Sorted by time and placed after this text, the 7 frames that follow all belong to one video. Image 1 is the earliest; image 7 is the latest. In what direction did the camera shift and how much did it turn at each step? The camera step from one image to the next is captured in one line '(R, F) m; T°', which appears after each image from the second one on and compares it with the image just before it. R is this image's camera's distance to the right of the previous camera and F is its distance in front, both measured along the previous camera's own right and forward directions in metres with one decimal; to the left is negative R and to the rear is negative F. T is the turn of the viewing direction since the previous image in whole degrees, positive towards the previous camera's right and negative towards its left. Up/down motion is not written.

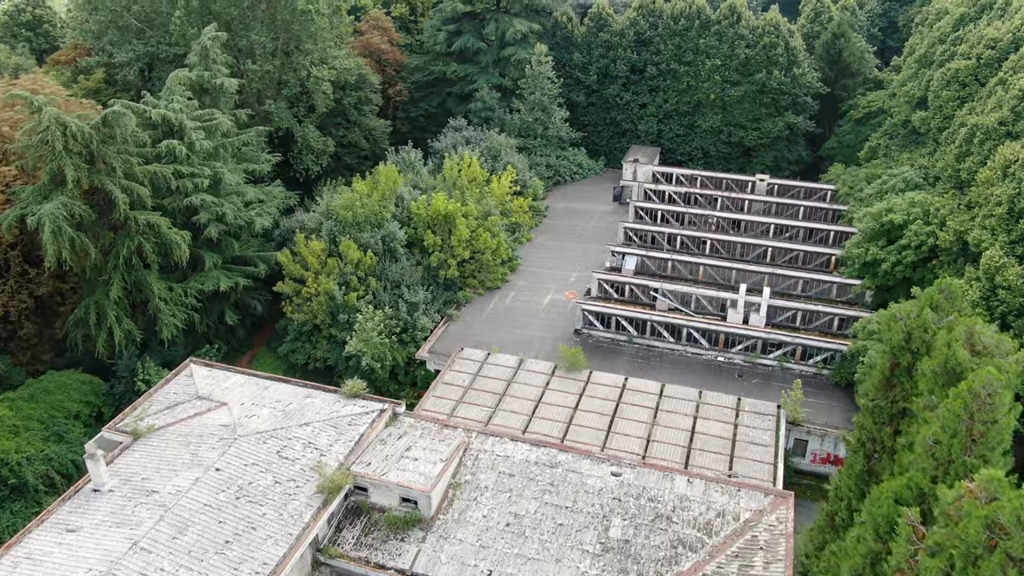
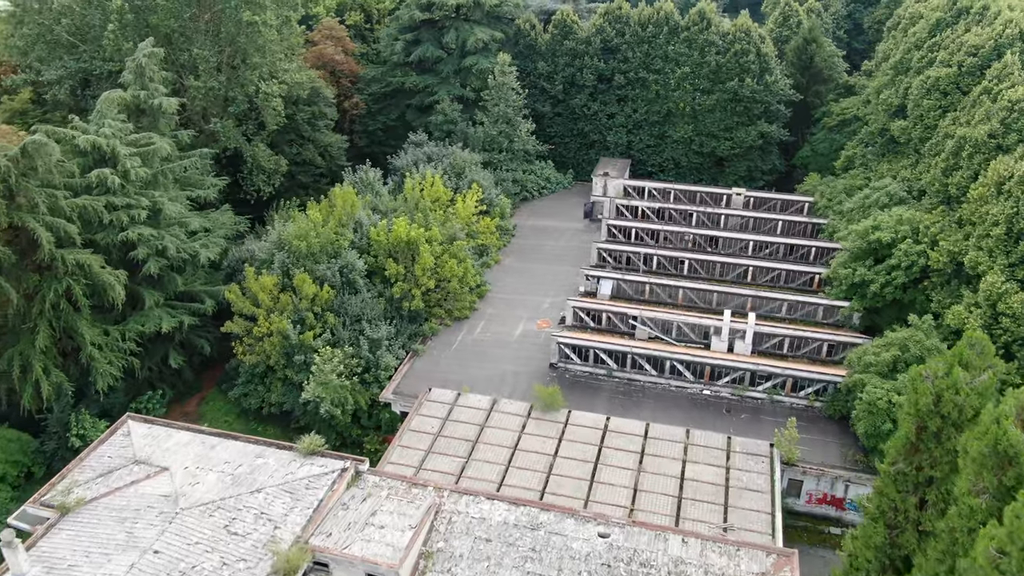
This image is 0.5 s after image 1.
(-0.2, +2.4) m; +3°
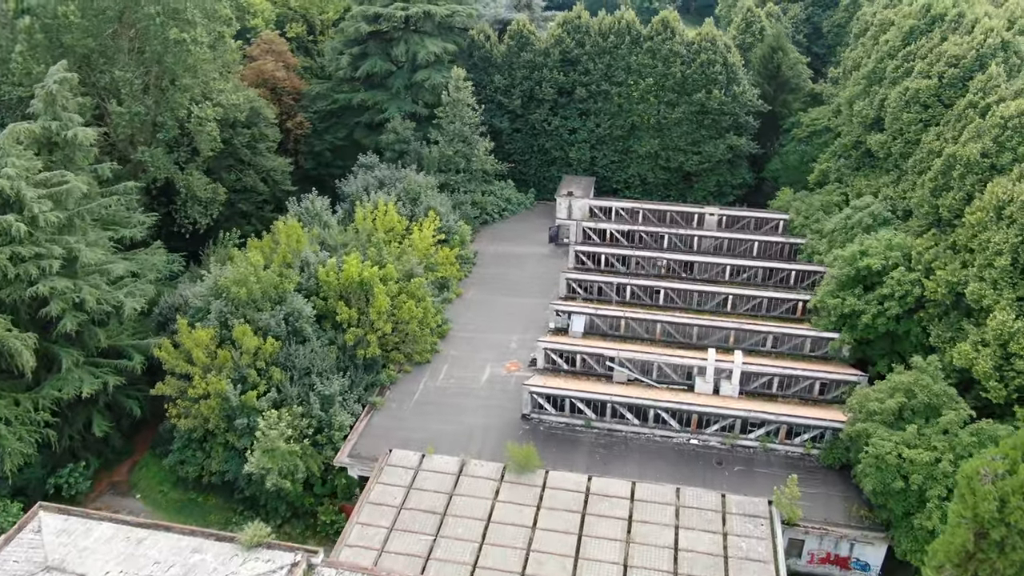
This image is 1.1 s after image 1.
(-0.3, +3.0) m; +3°
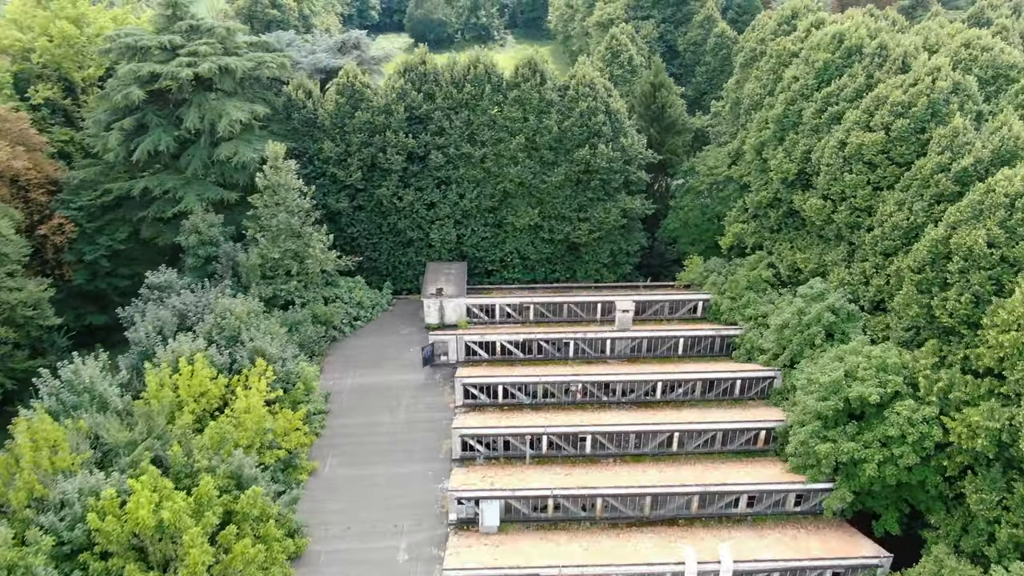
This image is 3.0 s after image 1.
(-0.6, +9.8) m; +11°
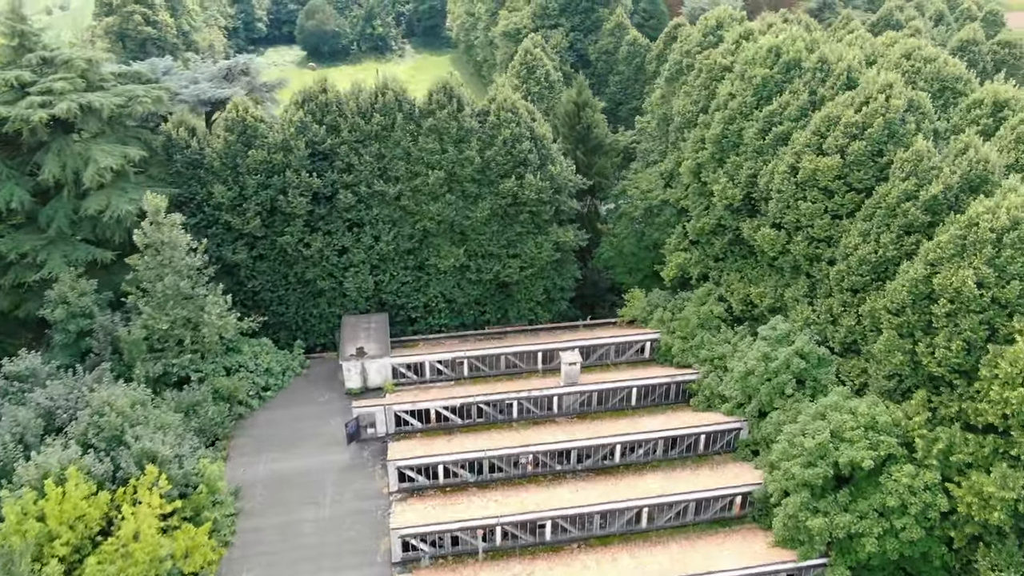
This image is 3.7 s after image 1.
(-0.7, +3.7) m; +7°
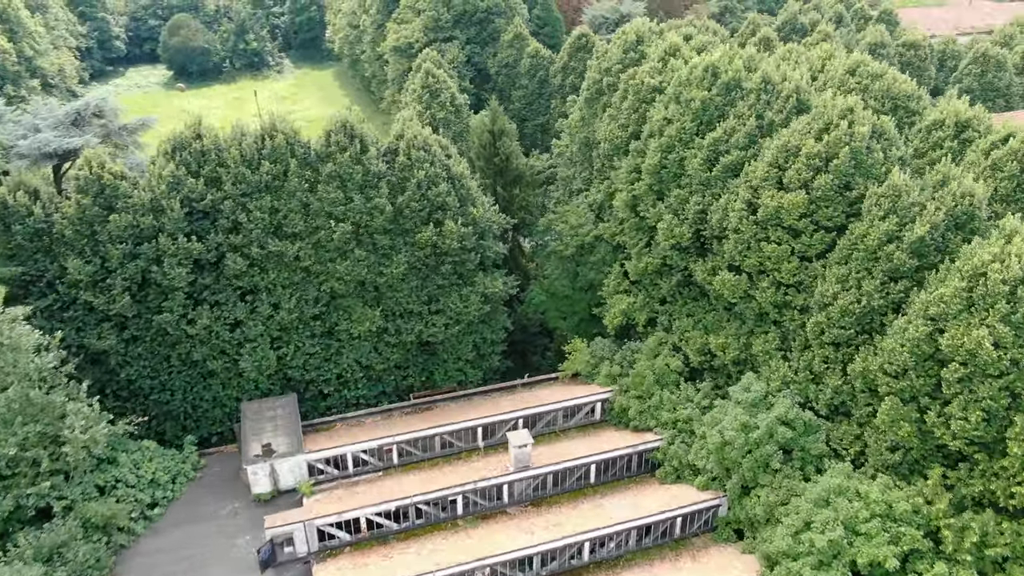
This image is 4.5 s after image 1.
(-1.0, +4.2) m; +8°
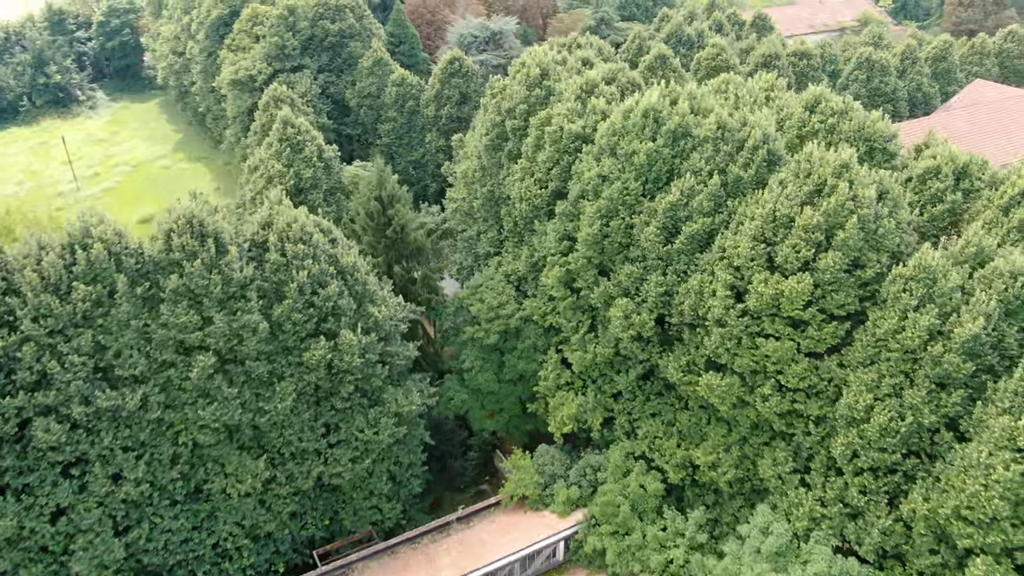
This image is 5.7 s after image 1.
(-1.6, +6.4) m; +10°
